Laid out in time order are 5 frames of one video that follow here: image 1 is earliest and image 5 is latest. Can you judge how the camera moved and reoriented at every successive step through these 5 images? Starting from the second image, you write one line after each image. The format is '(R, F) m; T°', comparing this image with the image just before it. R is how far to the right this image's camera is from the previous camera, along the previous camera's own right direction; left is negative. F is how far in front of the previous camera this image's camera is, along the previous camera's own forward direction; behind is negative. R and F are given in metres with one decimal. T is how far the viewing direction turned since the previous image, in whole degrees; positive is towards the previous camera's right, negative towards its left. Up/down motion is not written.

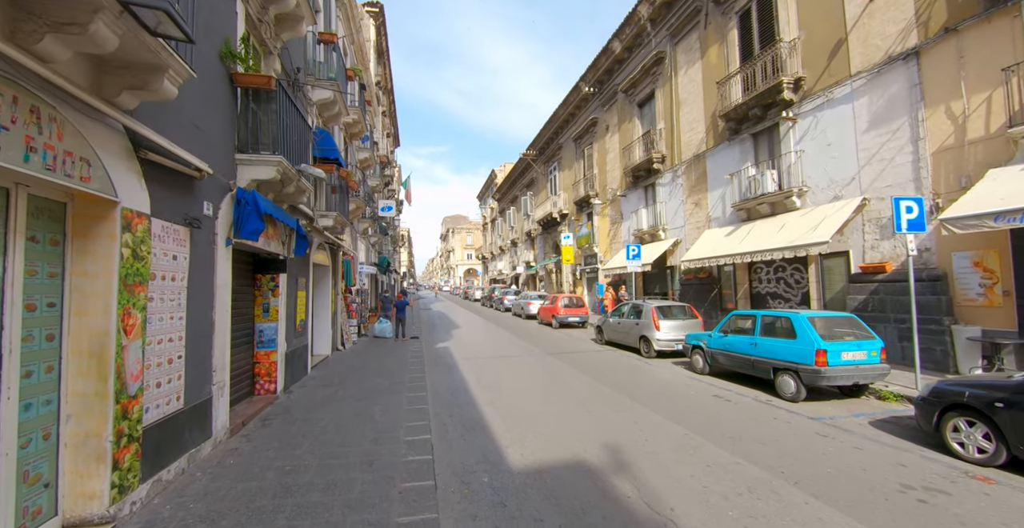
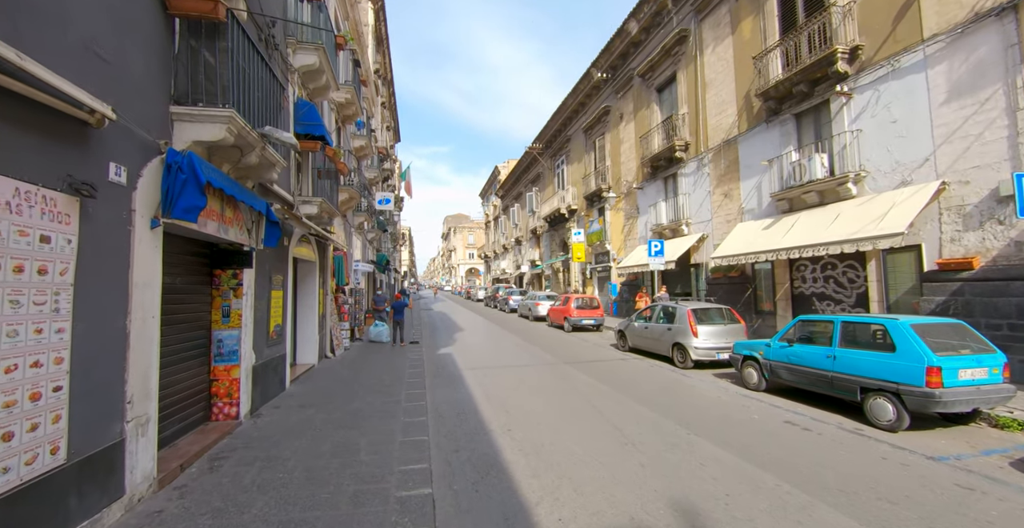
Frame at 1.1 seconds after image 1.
(-0.3, +1.5) m; 0°
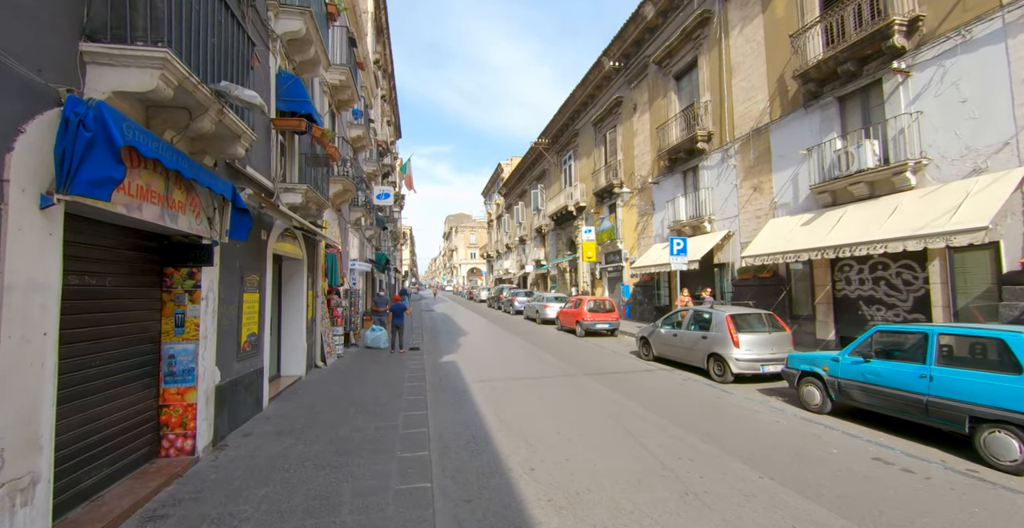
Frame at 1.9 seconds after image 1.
(-0.2, +1.2) m; 0°
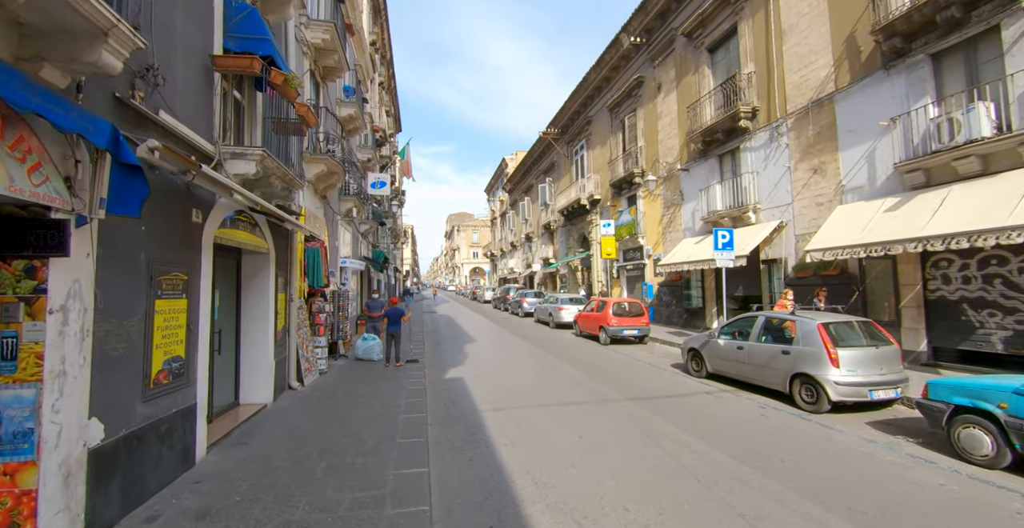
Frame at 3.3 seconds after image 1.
(-0.4, +1.9) m; 0°
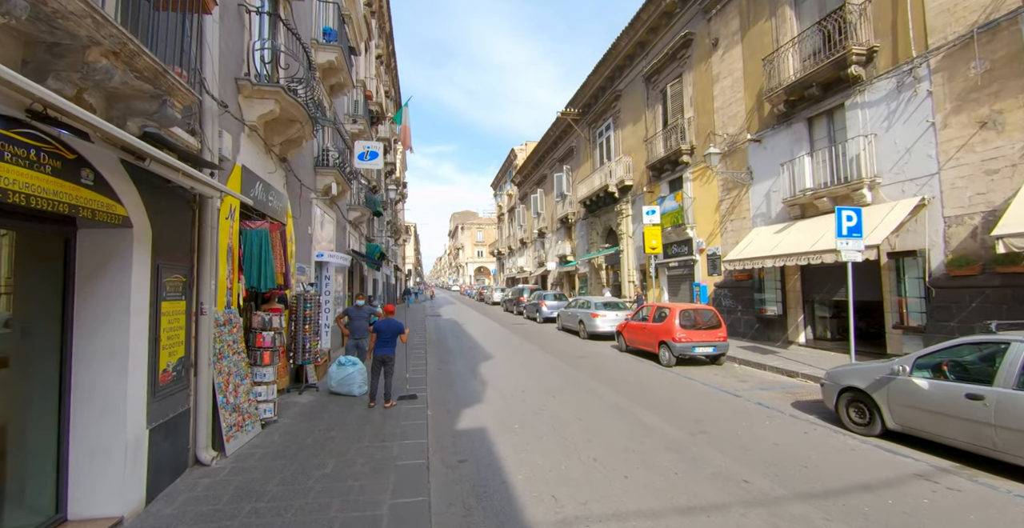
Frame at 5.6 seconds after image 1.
(-0.6, +3.1) m; 0°
